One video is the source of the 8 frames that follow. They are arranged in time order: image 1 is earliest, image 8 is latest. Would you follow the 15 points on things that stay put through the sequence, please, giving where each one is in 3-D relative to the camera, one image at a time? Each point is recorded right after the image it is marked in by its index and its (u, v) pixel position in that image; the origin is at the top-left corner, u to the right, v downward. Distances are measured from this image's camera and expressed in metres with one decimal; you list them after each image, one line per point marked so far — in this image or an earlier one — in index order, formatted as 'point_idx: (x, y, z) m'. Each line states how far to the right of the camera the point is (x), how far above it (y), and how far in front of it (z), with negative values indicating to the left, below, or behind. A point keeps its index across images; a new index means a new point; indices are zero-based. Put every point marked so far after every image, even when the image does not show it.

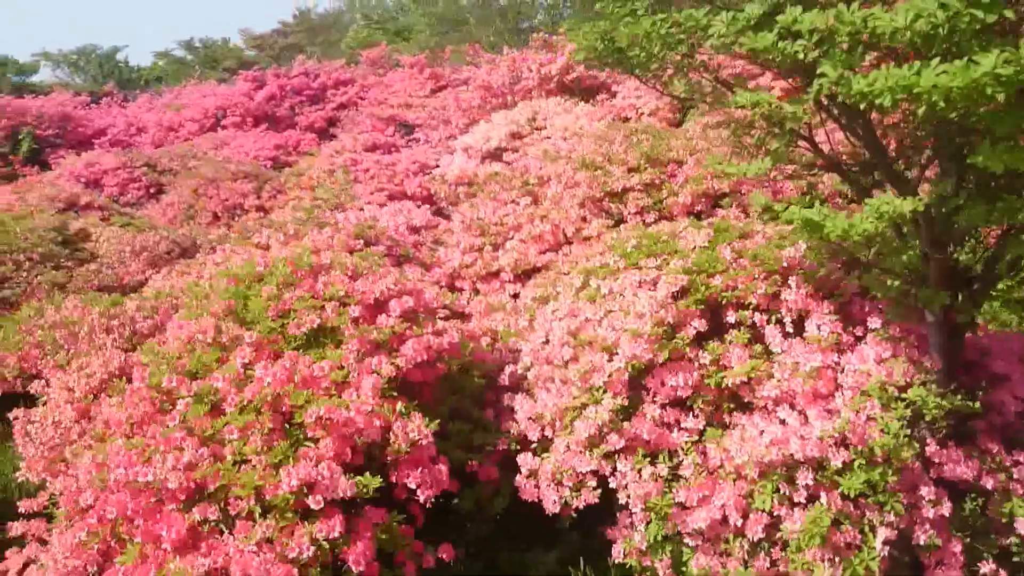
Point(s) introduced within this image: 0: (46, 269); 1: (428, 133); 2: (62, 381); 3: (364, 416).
0: (-4.0, +0.2, +8.5) m
1: (-1.3, +2.2, +14.2) m
2: (-2.2, -0.5, +4.9) m
3: (-0.6, -0.5, +3.9) m
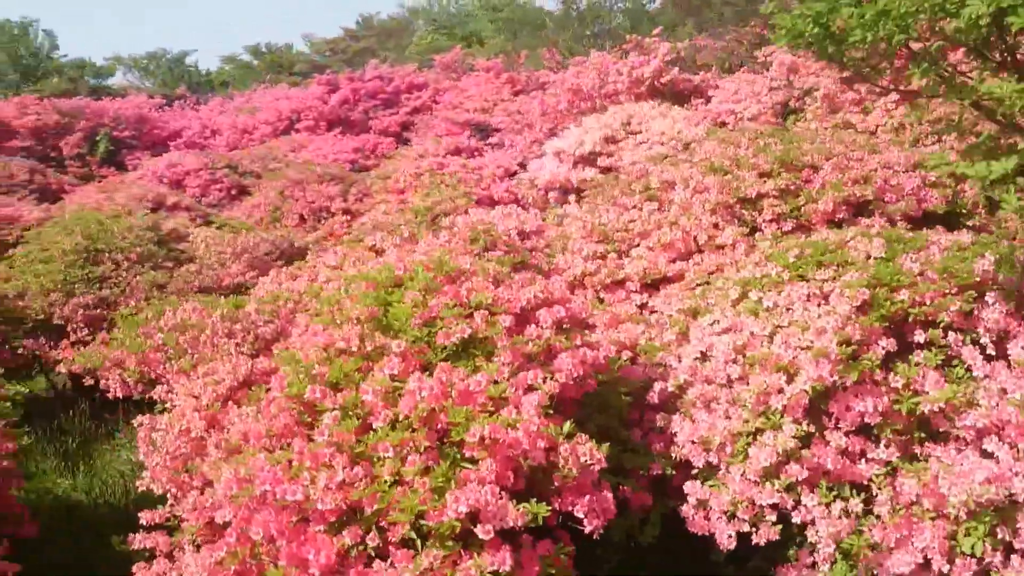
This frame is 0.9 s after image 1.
0: (-3.1, +0.2, +8.3) m
1: (0.0, +2.1, +13.9) m
2: (-1.5, -0.5, +4.7) m
3: (+0.1, -0.5, +3.6) m
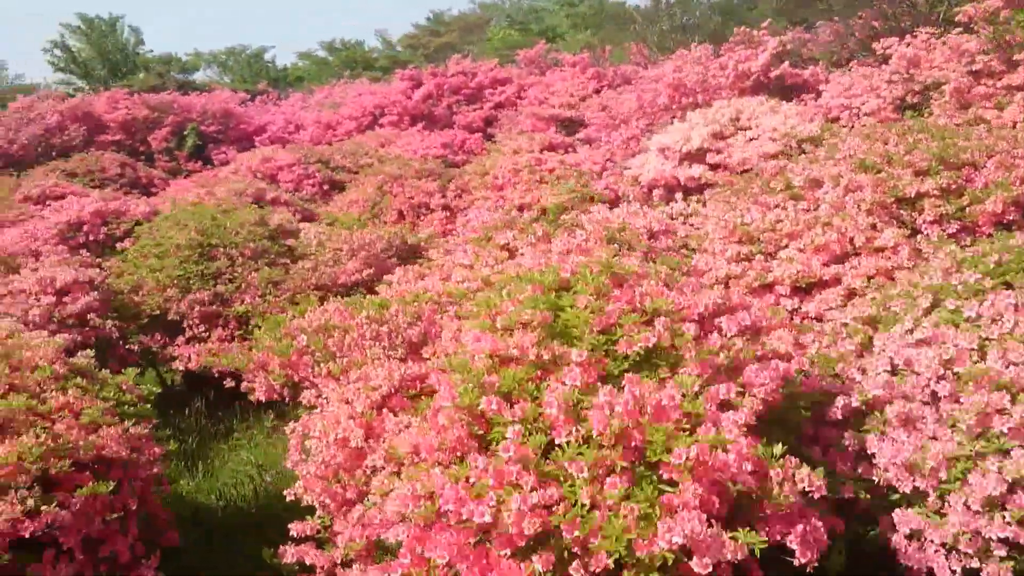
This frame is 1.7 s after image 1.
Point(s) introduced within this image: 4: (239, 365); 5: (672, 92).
0: (-2.1, +0.2, +8.1) m
1: (+1.3, +2.1, +13.5) m
2: (-0.8, -0.5, +4.4) m
3: (+0.8, -0.6, +3.3) m
4: (-1.4, -0.4, +5.0) m
5: (+2.2, +2.7, +13.5) m
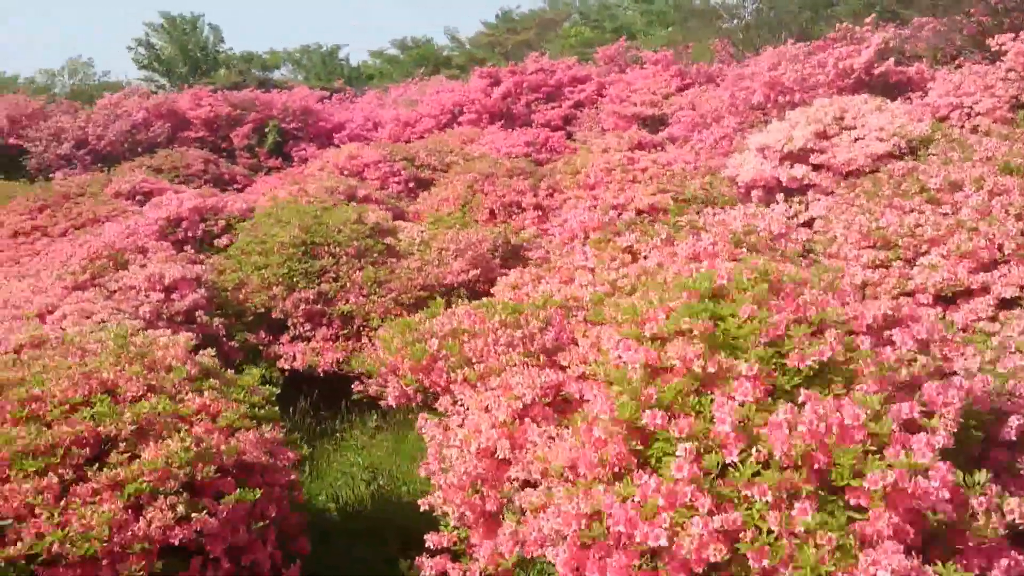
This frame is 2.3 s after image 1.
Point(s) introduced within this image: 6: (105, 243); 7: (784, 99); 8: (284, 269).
0: (-1.2, +0.2, +8.1) m
1: (+2.6, +2.1, +13.2) m
2: (-0.1, -0.5, +4.3) m
3: (+1.3, -0.6, +3.0) m
4: (-0.7, -0.4, +4.9) m
5: (+3.4, +2.7, +13.1) m
6: (-3.4, +0.4, +8.2) m
7: (+3.6, +2.5, +12.8) m
8: (-1.8, +0.2, +7.9) m
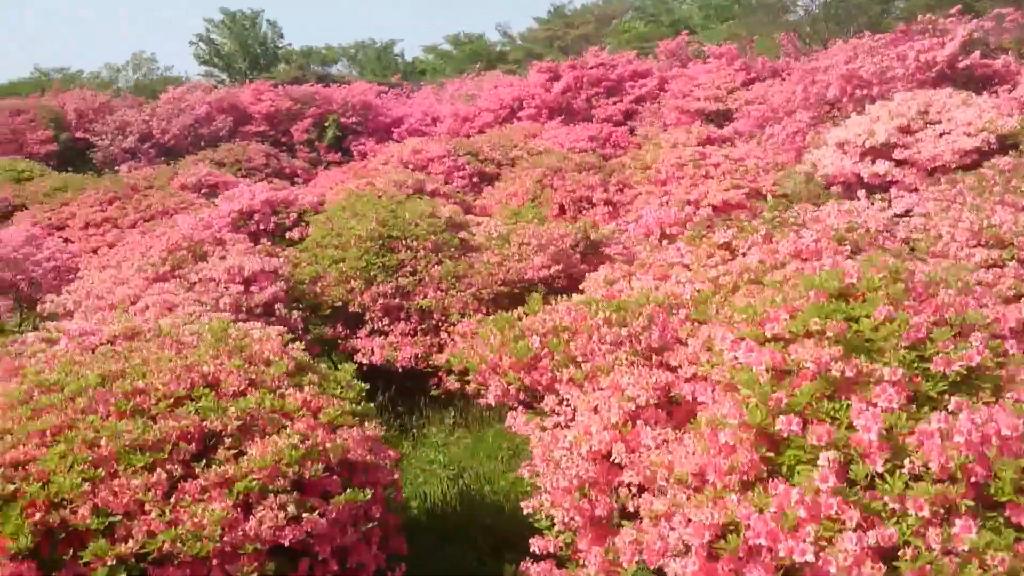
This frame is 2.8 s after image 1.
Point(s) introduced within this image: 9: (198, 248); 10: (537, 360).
0: (-0.6, +0.2, +7.9) m
1: (+3.5, +2.1, +12.9) m
2: (+0.3, -0.5, +4.1) m
3: (+1.7, -0.6, +2.8) m
4: (-0.2, -0.4, +4.8) m
5: (+4.3, +2.7, +12.7) m
6: (-2.7, +0.4, +8.2) m
7: (+4.5, +2.5, +12.5) m
8: (-1.2, +0.2, +7.8) m
9: (-2.6, +0.3, +8.0) m
10: (+0.1, -0.3, +4.6) m
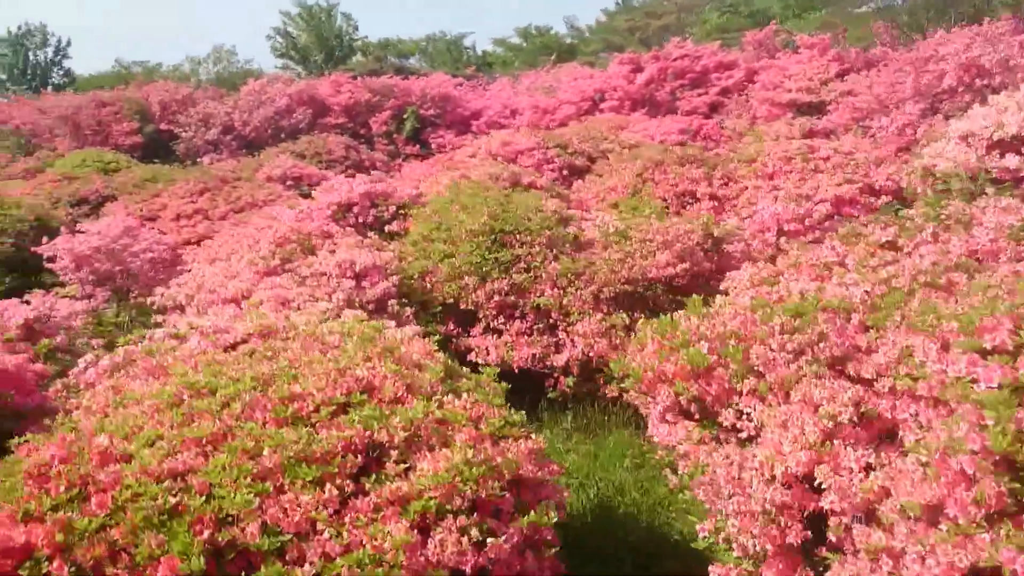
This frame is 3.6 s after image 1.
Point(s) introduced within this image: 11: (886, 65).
0: (+0.3, +0.3, +7.6) m
1: (+4.7, +2.1, +12.3) m
2: (+1.0, -0.5, +3.7) m
3: (+2.3, -0.7, +2.3) m
4: (+0.5, -0.4, +4.4) m
5: (+5.5, +2.6, +12.1) m
6: (-1.8, +0.5, +8.0) m
7: (+5.7, +2.5, +11.8) m
8: (-0.3, +0.2, +7.6) m
9: (-1.6, +0.4, +7.8) m
10: (+0.8, -0.3, +4.2) m
11: (+5.8, +3.5, +15.2) m
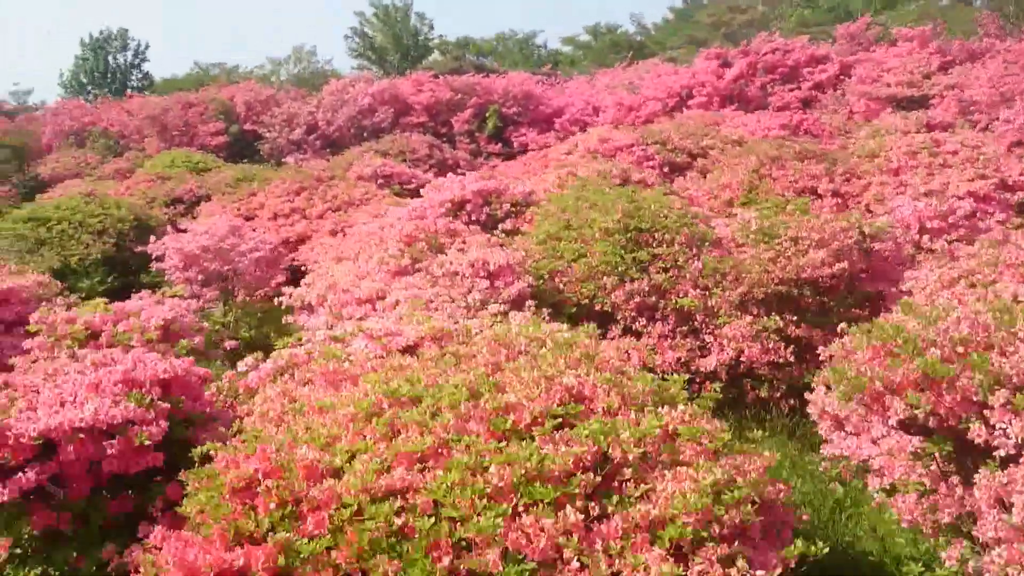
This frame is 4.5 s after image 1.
0: (+1.3, +0.3, +7.2) m
1: (+6.0, +2.1, +11.7) m
2: (+1.8, -0.5, +3.3) m
3: (+3.0, -0.7, +1.9) m
4: (+1.3, -0.4, +4.1) m
5: (+6.8, +2.6, +11.4) m
6: (-0.7, +0.5, +7.7) m
7: (+6.9, +2.5, +11.2) m
8: (+0.7, +0.2, +7.2) m
9: (-0.6, +0.4, +7.6) m
10: (+1.7, -0.4, +3.9) m
11: (+7.3, +3.4, +14.5) m
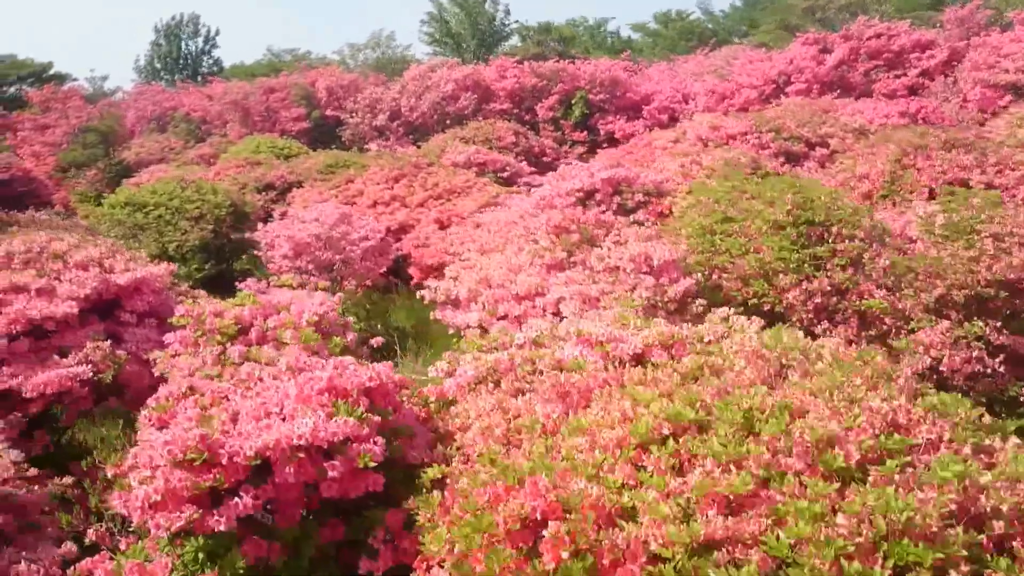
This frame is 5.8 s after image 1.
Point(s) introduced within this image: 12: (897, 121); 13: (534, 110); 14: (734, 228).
0: (+2.4, +0.3, +6.6) m
1: (+7.3, +2.1, +10.8) m
2: (+2.7, -0.6, +2.7) m
3: (+3.8, -0.7, +1.2) m
4: (+2.3, -0.4, +3.4) m
5: (+8.2, +2.6, +10.5) m
6: (+0.4, +0.5, +7.2) m
7: (+8.2, +2.4, +10.2) m
8: (+1.8, +0.2, +6.6) m
9: (+0.5, +0.4, +7.0) m
10: (+2.6, -0.4, +3.2) m
11: (+8.8, +3.4, +13.5) m
12: (+5.2, +2.2, +12.6) m
13: (+0.8, +2.8, +14.9) m
14: (+1.6, +0.4, +7.0) m
